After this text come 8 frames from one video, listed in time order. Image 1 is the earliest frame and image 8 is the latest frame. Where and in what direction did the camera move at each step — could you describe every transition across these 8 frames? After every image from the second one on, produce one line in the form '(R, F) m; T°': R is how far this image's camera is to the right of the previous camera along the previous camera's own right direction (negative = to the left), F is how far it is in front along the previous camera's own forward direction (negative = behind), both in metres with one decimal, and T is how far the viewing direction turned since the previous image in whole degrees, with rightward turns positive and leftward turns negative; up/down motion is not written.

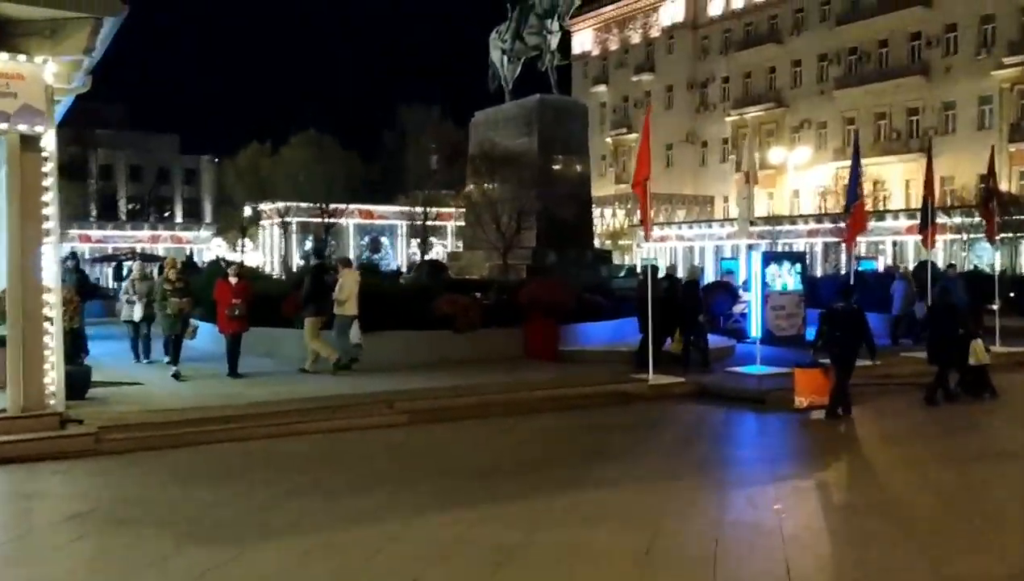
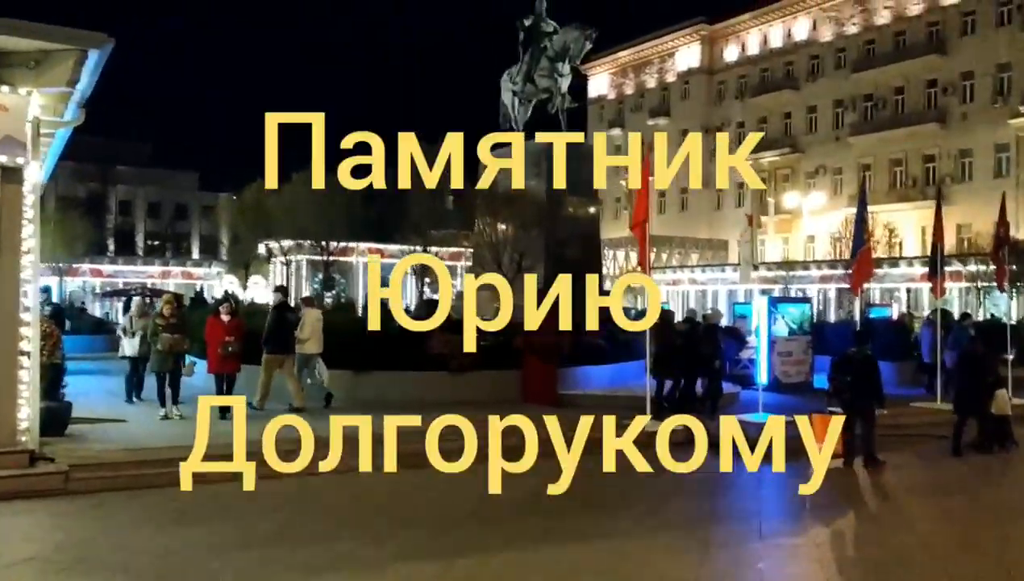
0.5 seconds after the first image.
(+0.2, +0.2) m; -1°
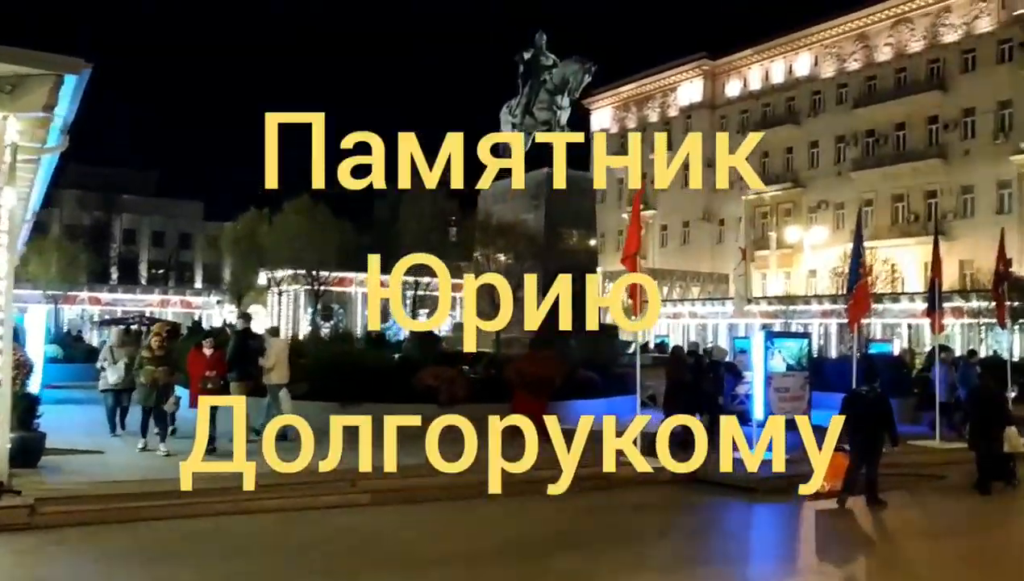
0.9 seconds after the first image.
(+0.1, +0.2) m; 0°
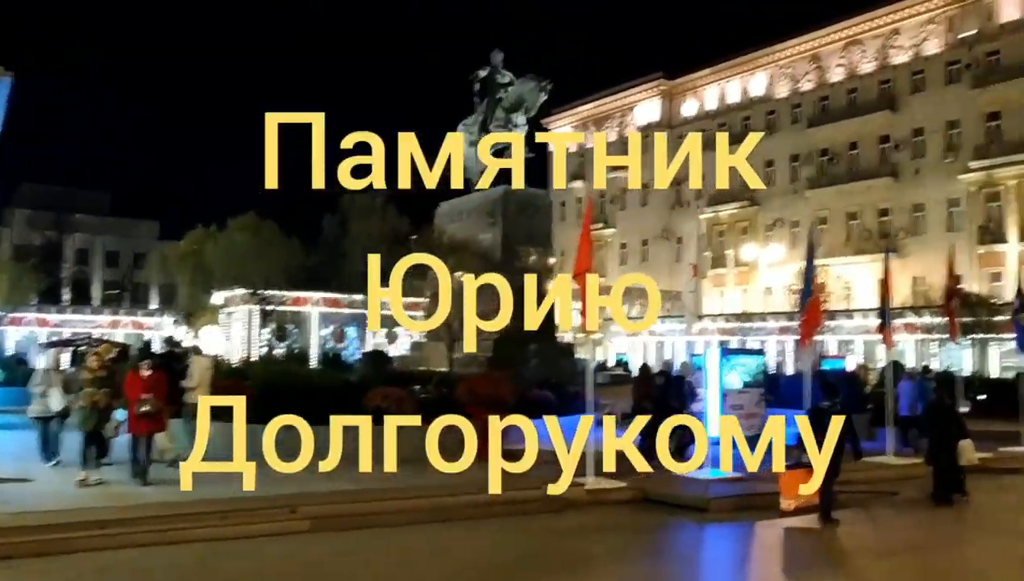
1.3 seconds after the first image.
(+0.1, +0.2) m; +2°
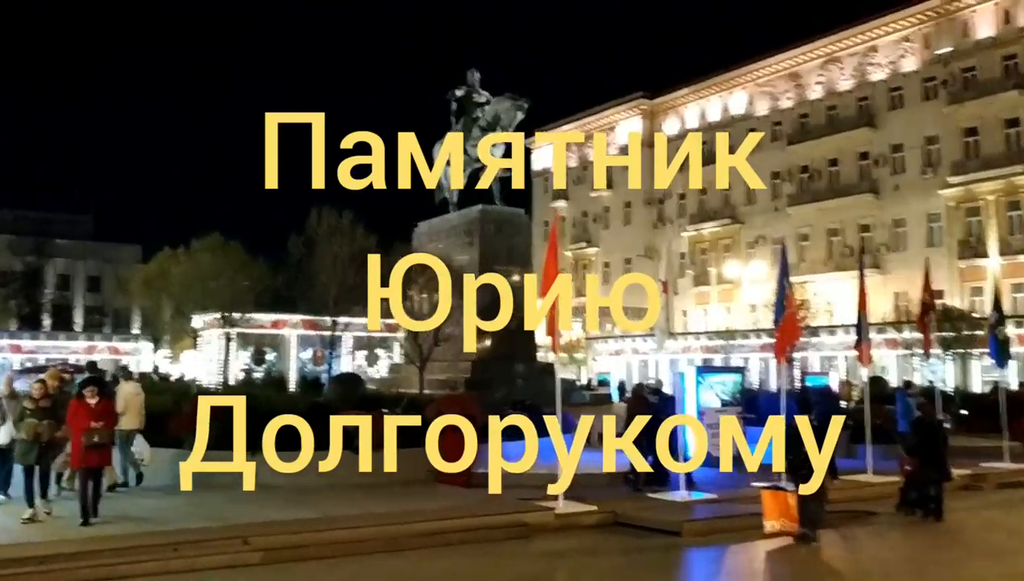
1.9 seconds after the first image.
(+0.2, +0.2) m; +1°
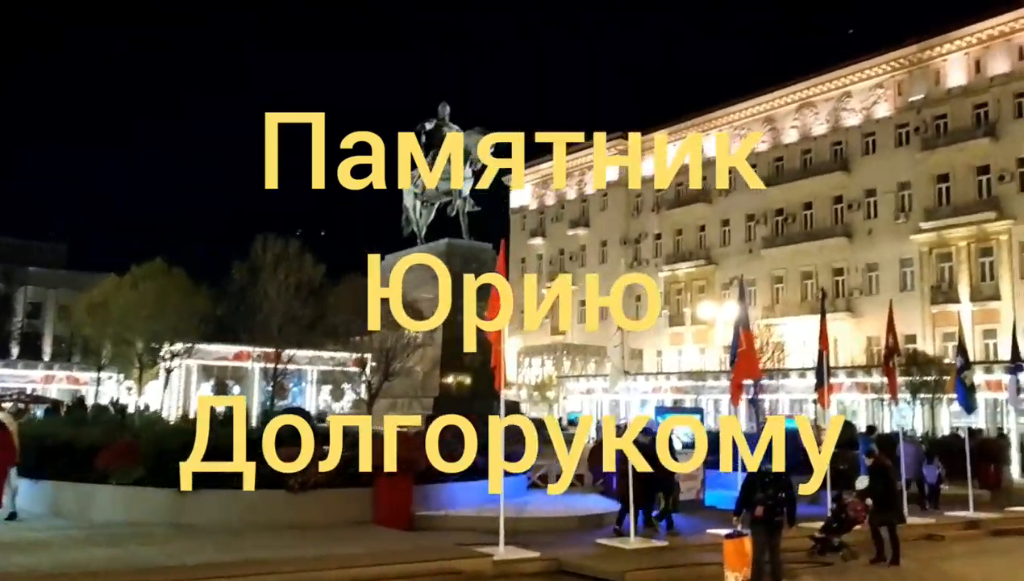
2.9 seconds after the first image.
(+0.3, +0.4) m; +1°
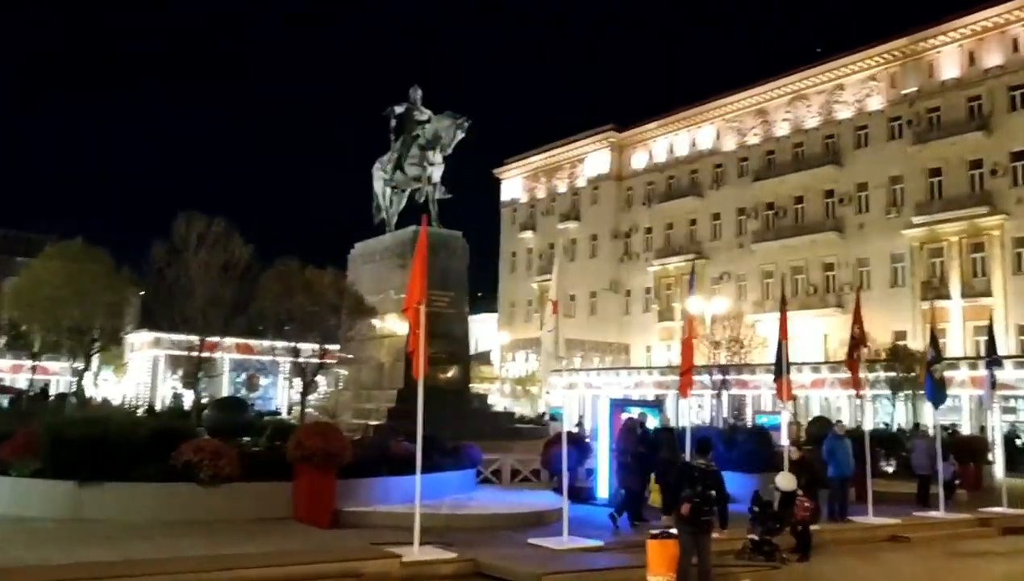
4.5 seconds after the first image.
(+0.7, +0.8) m; 0°
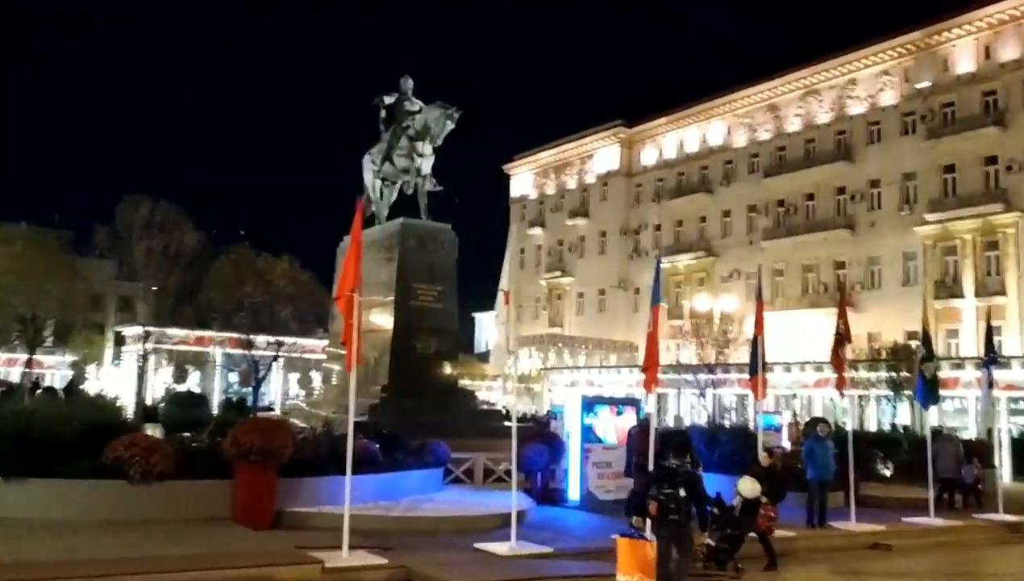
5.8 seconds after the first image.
(+0.6, +0.6) m; -1°
